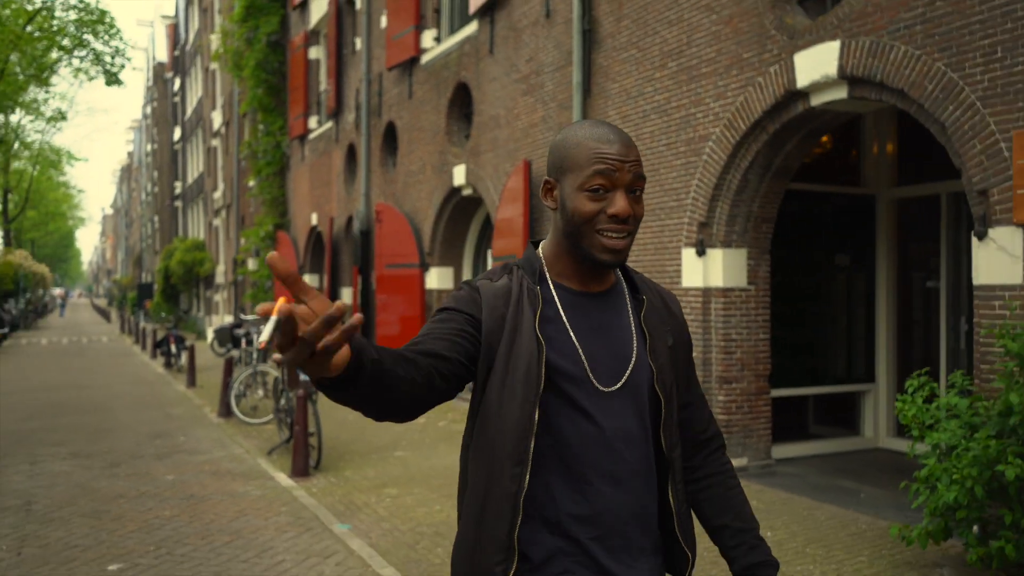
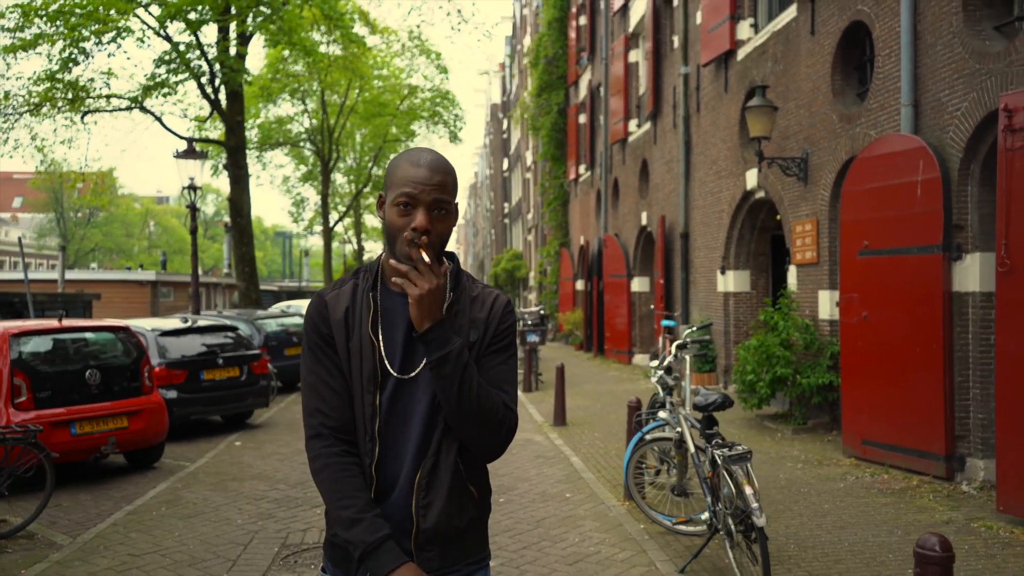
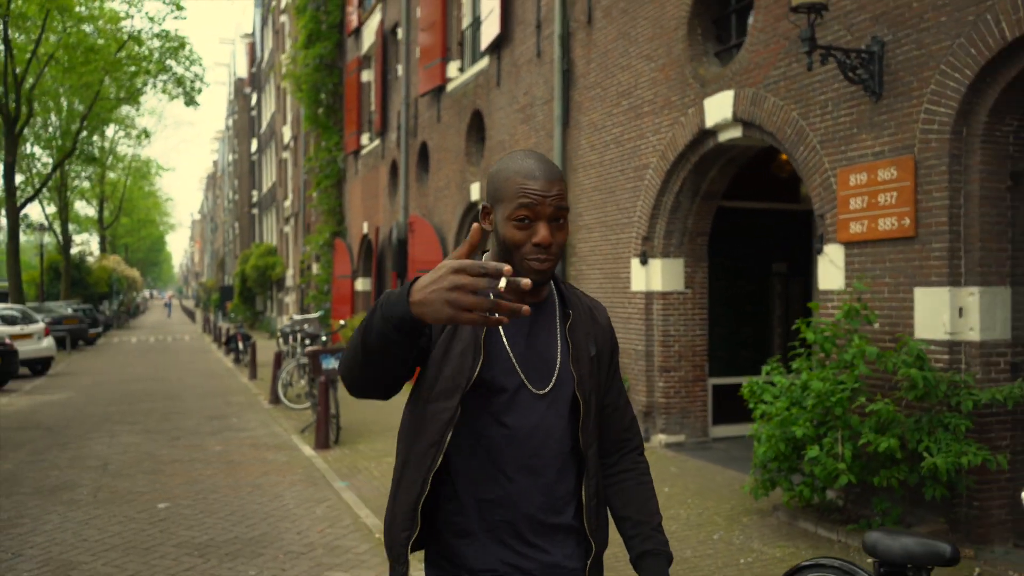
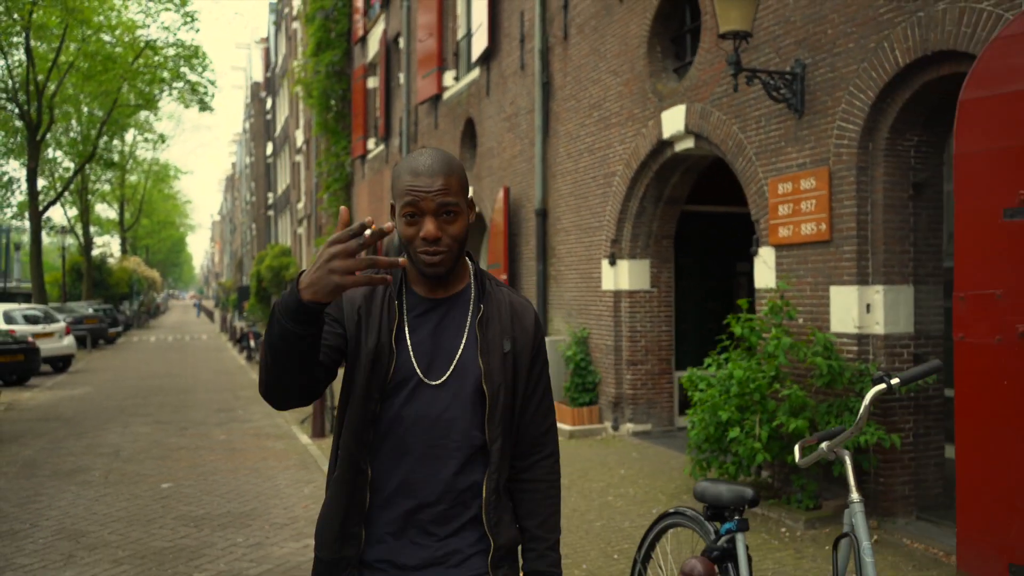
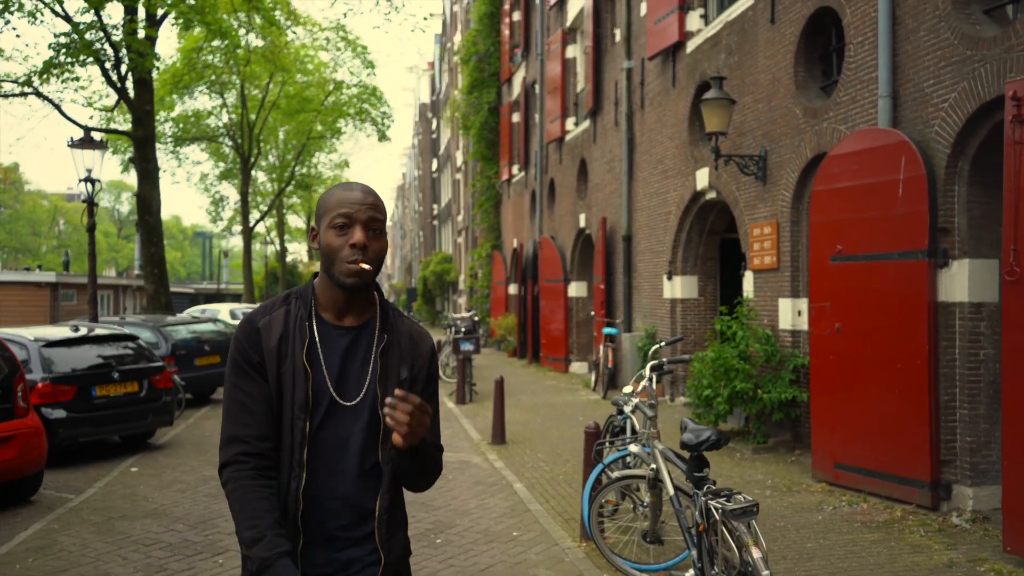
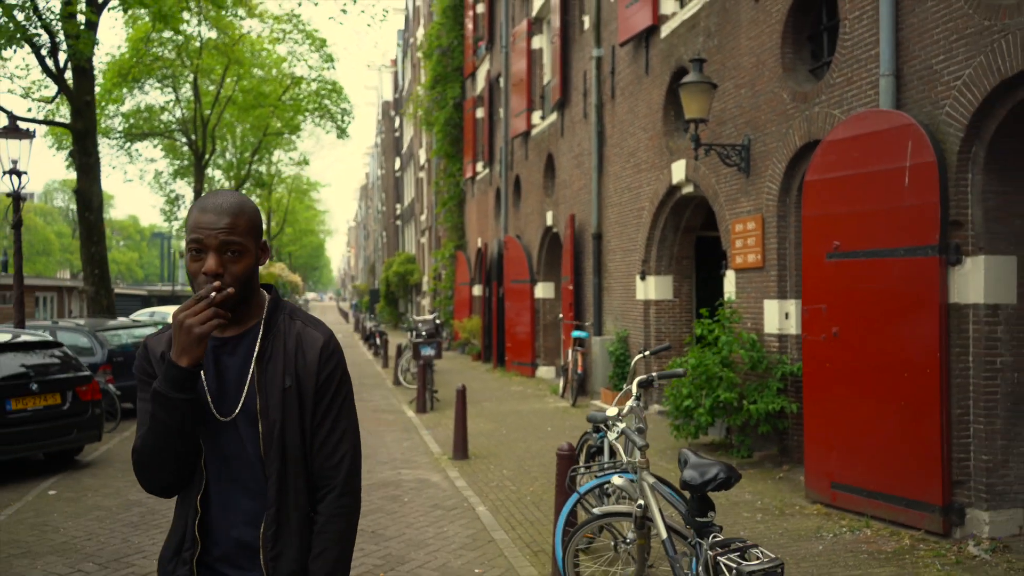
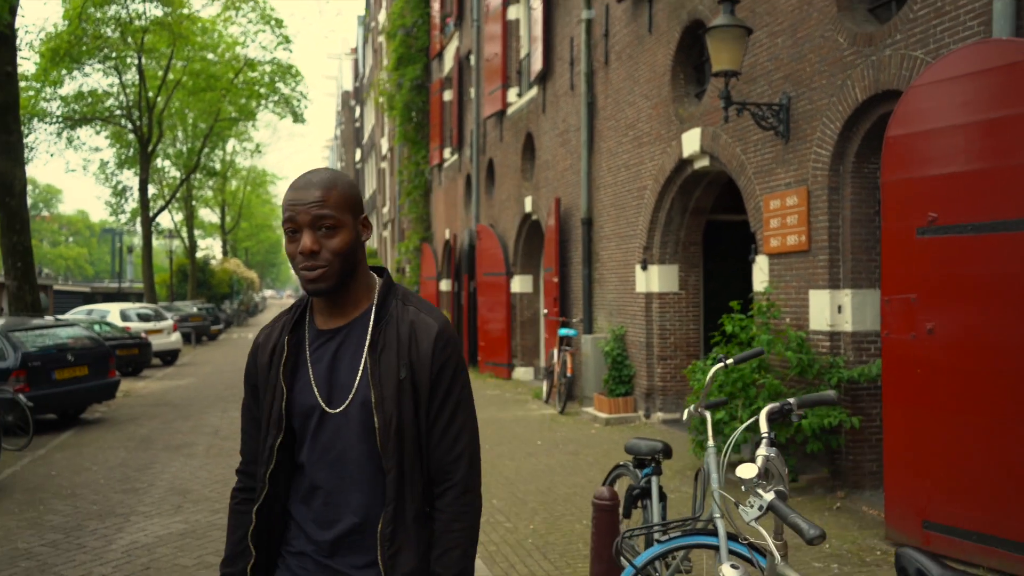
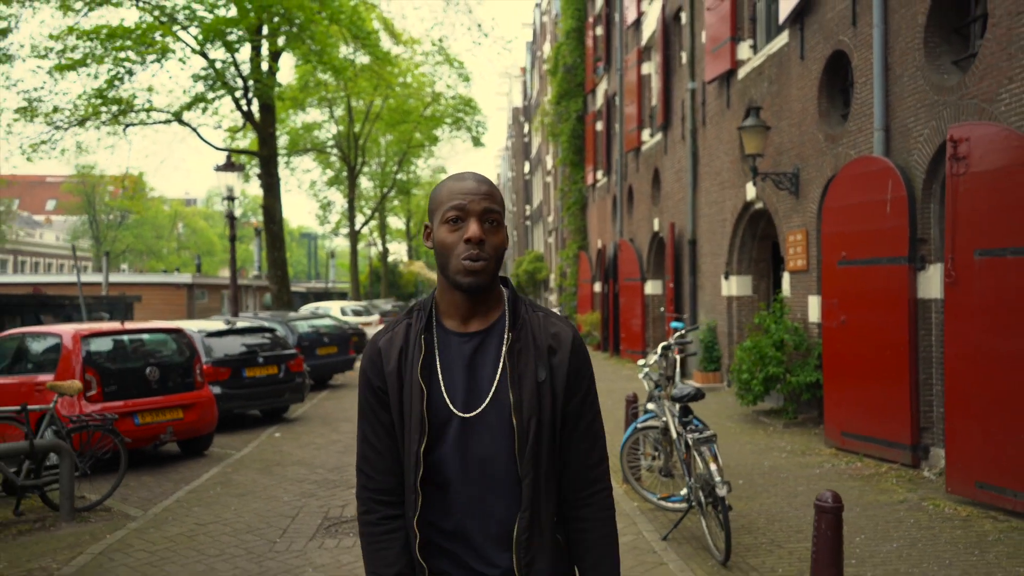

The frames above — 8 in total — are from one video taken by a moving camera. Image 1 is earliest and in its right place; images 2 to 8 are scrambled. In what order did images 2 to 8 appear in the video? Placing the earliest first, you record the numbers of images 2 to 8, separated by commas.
3, 4, 7, 6, 5, 2, 8
